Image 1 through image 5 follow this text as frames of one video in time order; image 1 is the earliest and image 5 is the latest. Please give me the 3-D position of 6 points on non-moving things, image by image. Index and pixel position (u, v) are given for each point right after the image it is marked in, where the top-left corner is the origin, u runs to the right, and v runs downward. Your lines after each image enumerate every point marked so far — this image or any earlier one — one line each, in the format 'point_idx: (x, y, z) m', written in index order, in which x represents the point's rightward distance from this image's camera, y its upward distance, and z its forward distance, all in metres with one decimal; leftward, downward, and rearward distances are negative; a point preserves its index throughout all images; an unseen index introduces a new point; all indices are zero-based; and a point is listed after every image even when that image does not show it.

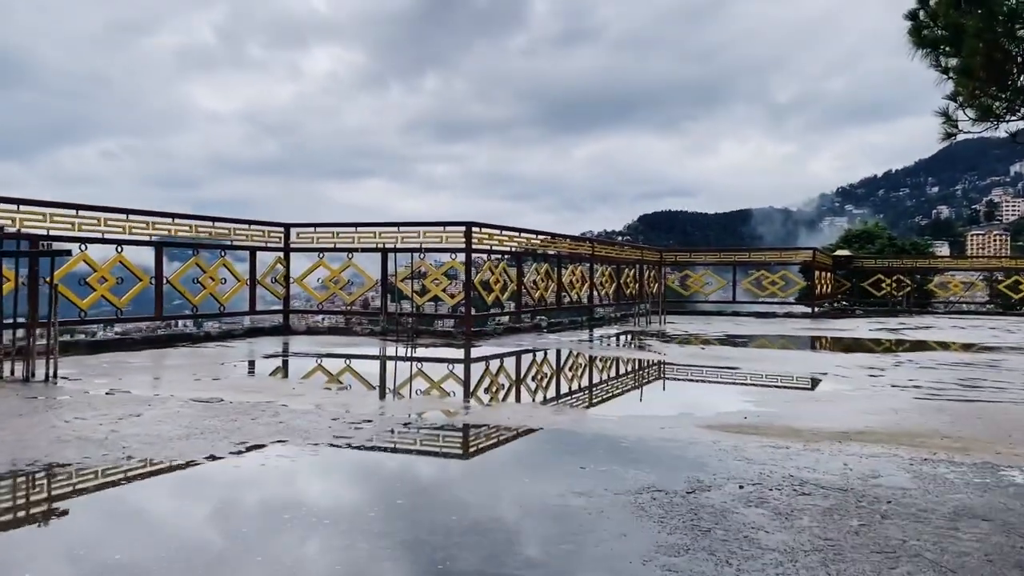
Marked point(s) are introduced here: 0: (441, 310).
0: (-0.7, -0.3, +8.5) m
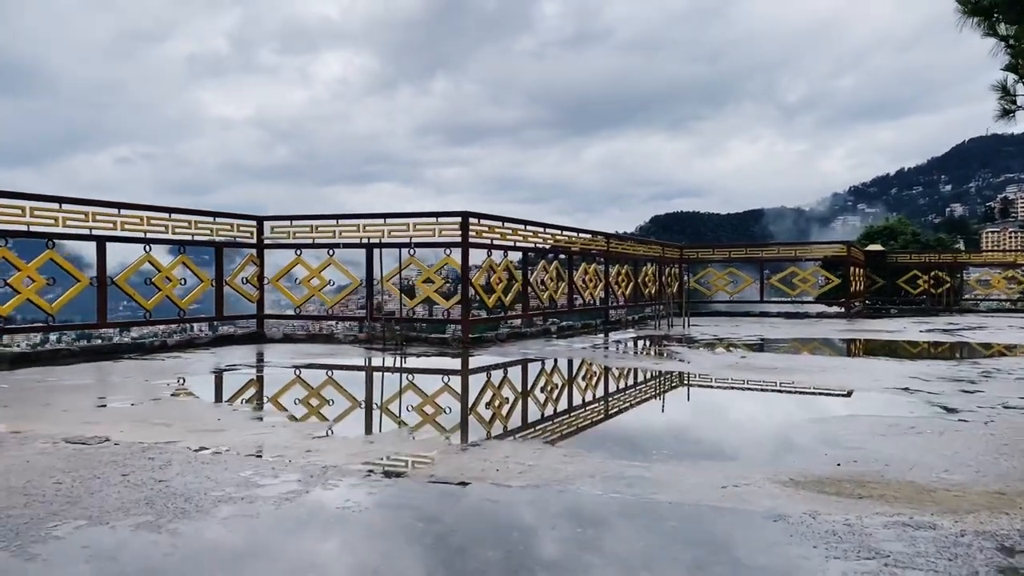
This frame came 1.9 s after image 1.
0: (-0.7, -0.3, +7.6) m
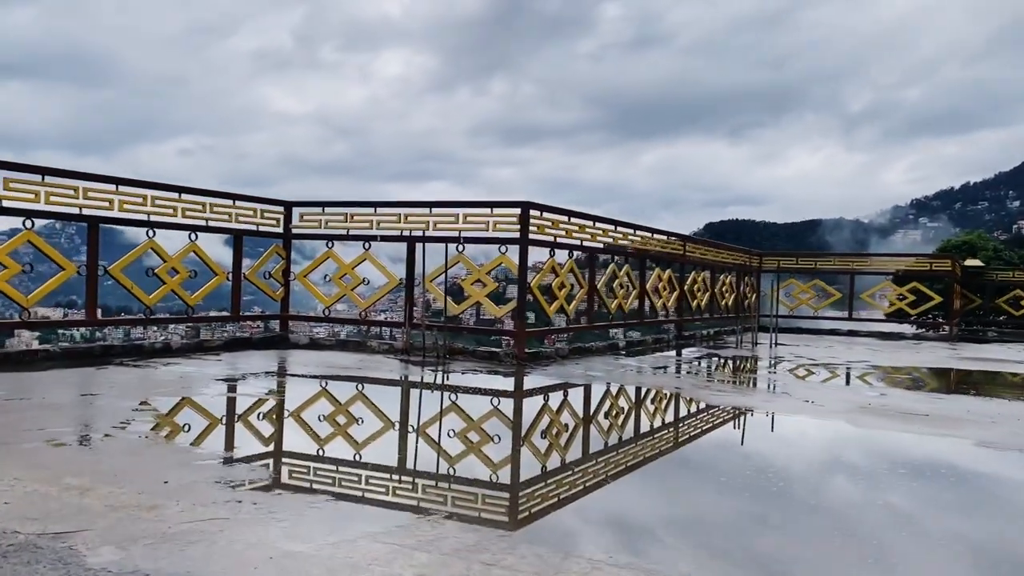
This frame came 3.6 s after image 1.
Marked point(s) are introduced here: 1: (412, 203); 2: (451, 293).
0: (-0.2, -0.3, +6.7) m
1: (-0.7, +0.6, +5.6) m
2: (-0.4, 0.0, +6.8) m
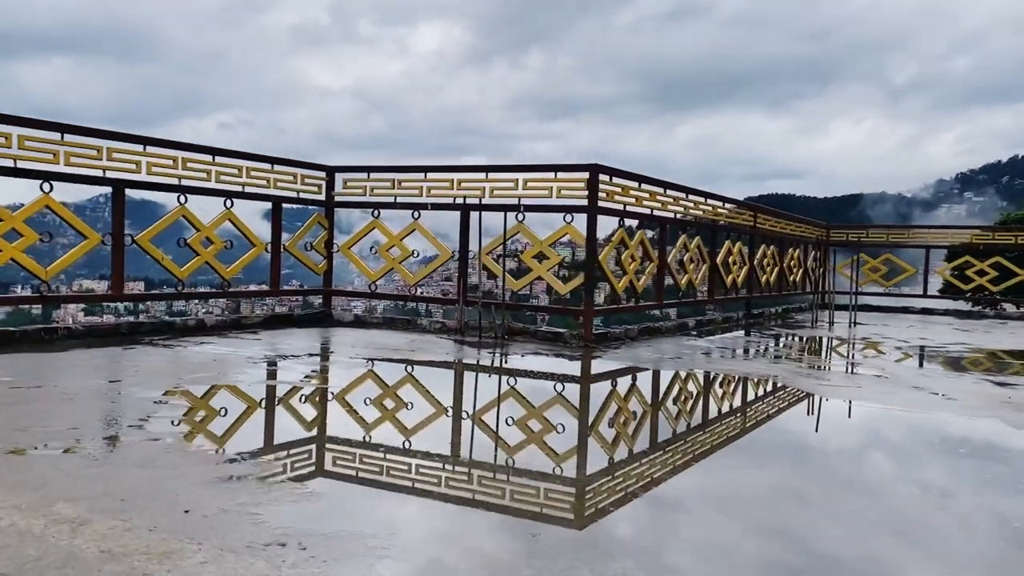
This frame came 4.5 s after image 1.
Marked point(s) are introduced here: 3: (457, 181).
0: (+0.2, -0.1, +6.2) m
1: (-0.3, +0.8, +5.1) m
2: (0.0, +0.2, +6.4) m
3: (-0.3, +0.6, +4.9) m
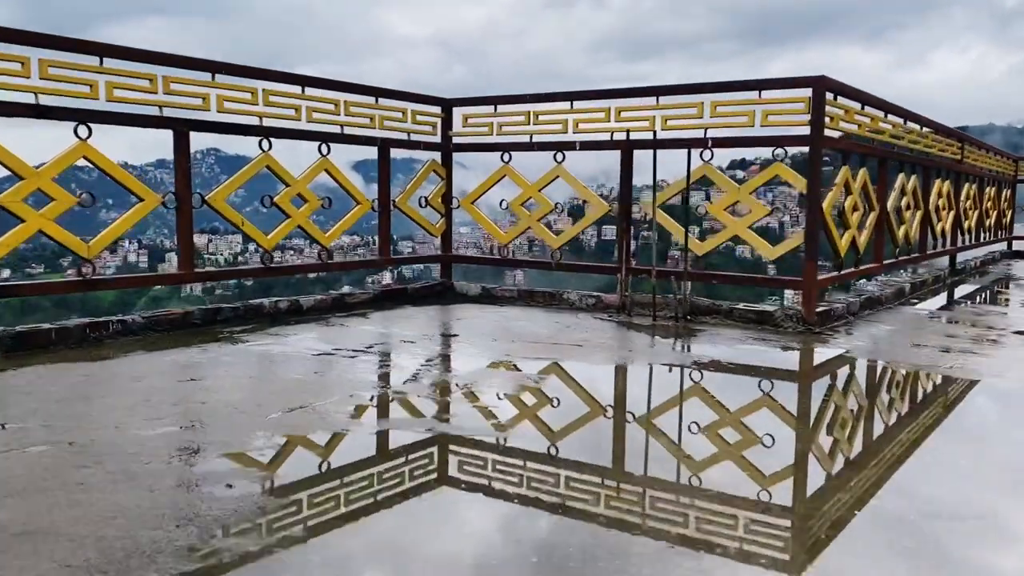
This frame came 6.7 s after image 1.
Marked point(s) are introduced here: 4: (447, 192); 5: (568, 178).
0: (+1.2, +0.2, +5.0) m
1: (+0.5, +0.9, +3.9) m
2: (+0.9, +0.4, +5.2) m
3: (+0.5, +0.8, +3.8) m
4: (-0.6, +0.8, +6.7) m
5: (+0.3, +0.6, +4.8) m
